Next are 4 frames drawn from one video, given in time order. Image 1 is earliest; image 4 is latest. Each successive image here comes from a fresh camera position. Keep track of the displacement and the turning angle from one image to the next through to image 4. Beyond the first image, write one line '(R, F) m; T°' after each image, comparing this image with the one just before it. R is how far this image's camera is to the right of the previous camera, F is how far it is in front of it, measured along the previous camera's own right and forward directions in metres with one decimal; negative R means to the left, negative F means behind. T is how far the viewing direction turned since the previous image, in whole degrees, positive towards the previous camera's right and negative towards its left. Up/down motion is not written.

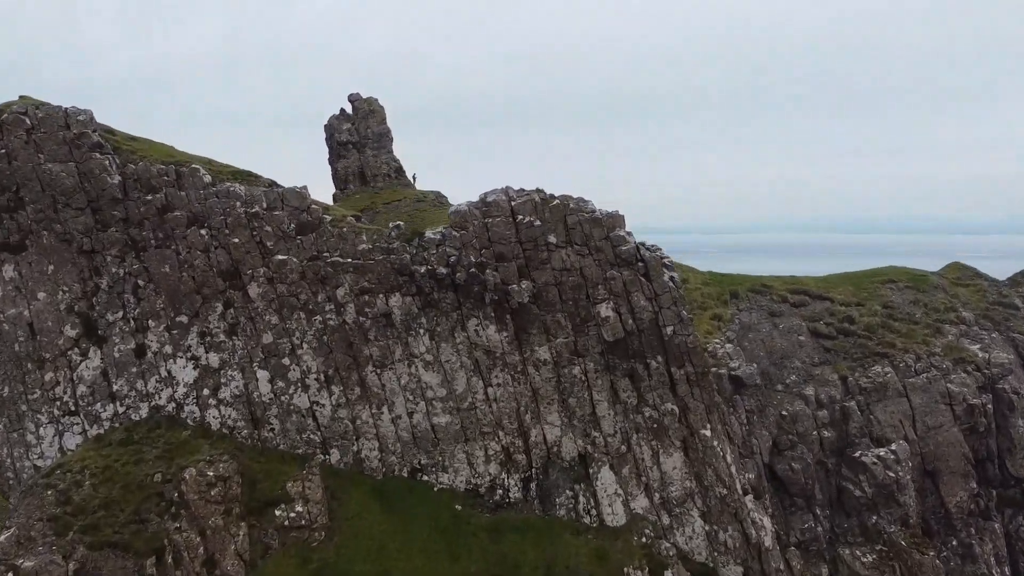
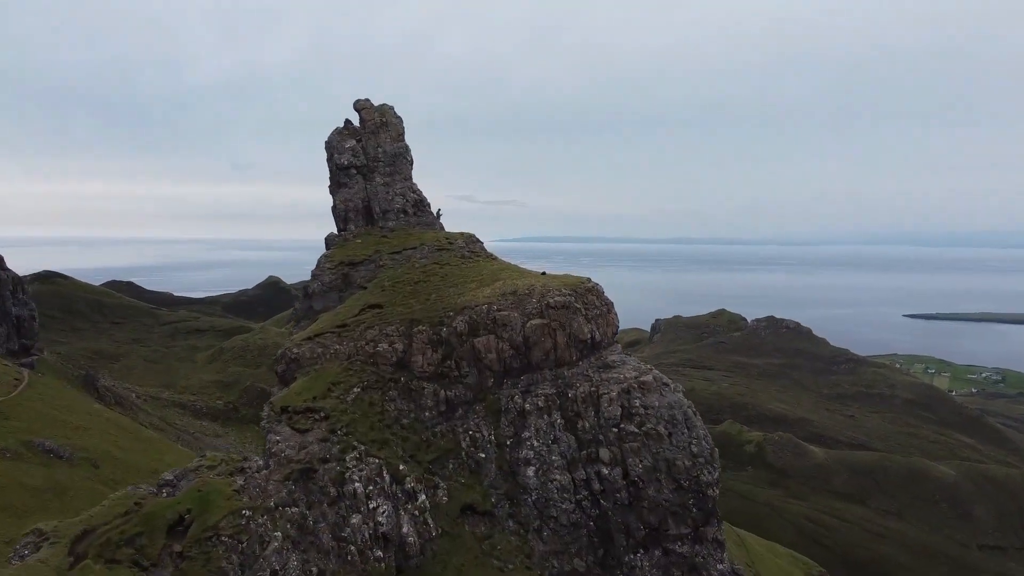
(+0.6, +24.4) m; -6°
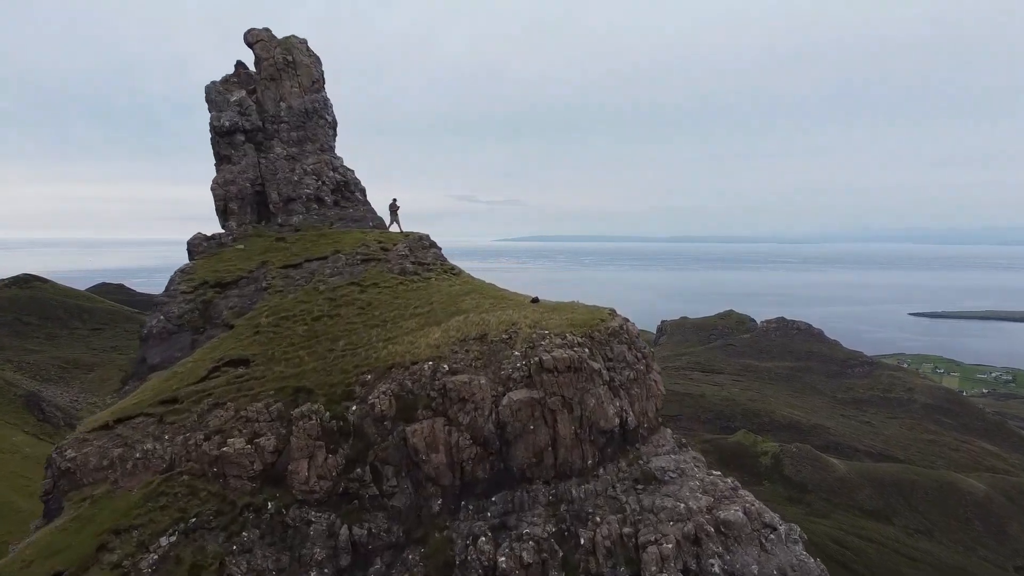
(+1.9, +22.5) m; 0°
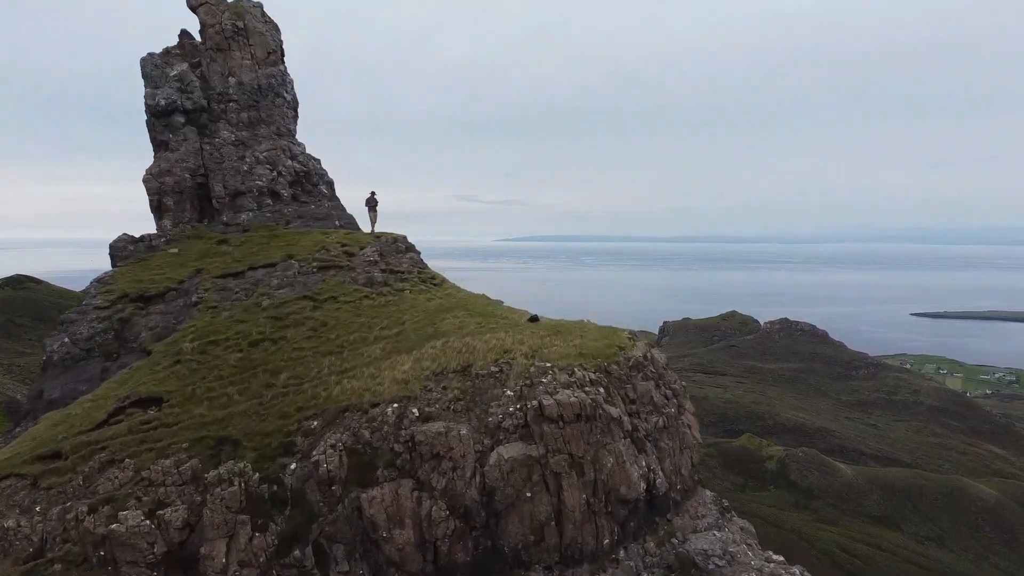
(+0.4, +6.8) m; 0°
